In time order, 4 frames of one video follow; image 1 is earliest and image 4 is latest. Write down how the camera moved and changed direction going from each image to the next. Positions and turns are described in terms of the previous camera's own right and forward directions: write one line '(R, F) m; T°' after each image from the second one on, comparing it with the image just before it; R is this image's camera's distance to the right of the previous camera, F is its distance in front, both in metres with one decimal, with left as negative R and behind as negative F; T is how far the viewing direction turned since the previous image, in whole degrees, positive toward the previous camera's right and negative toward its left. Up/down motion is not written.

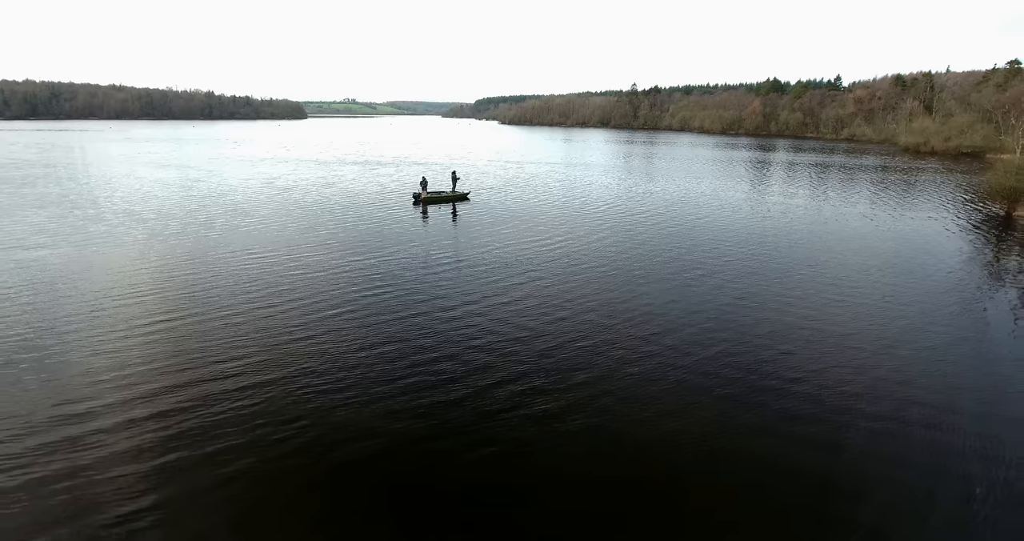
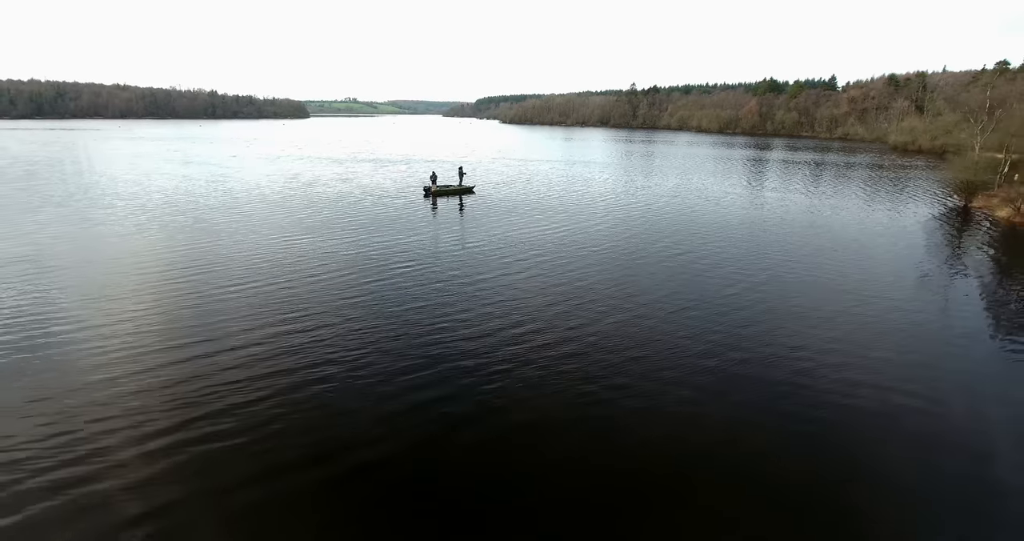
(-0.1, -2.2) m; 0°
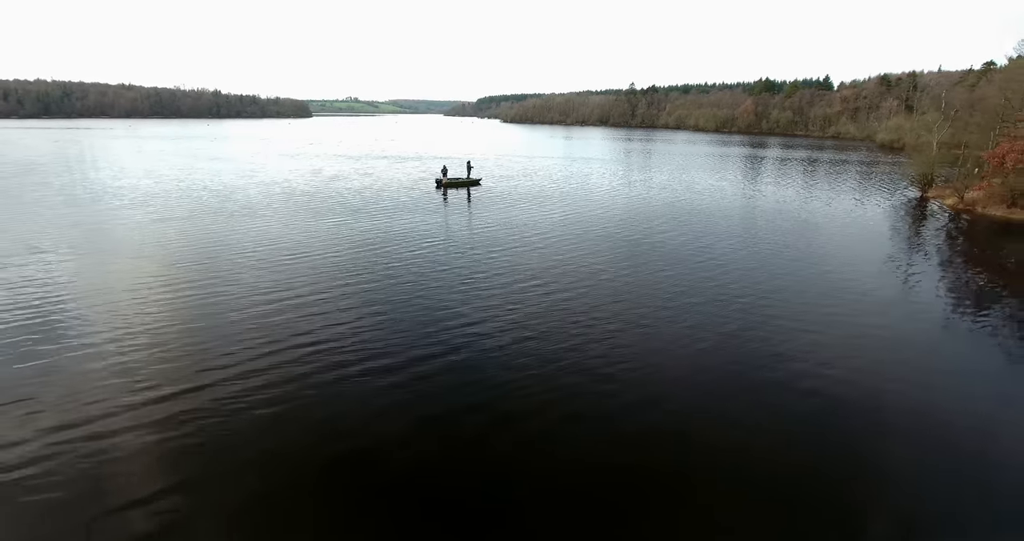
(-0.2, -2.8) m; 0°
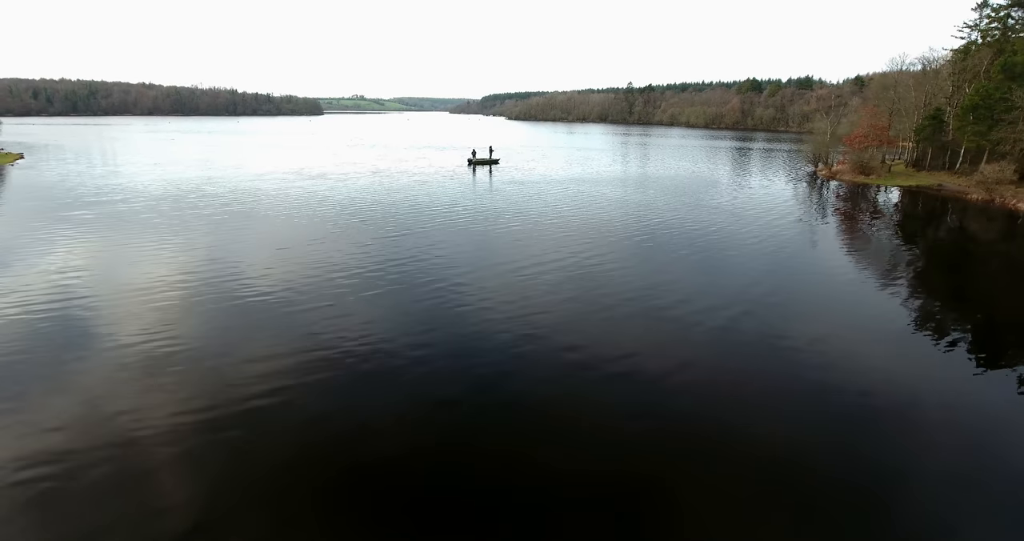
(-0.6, -11.0) m; 0°
